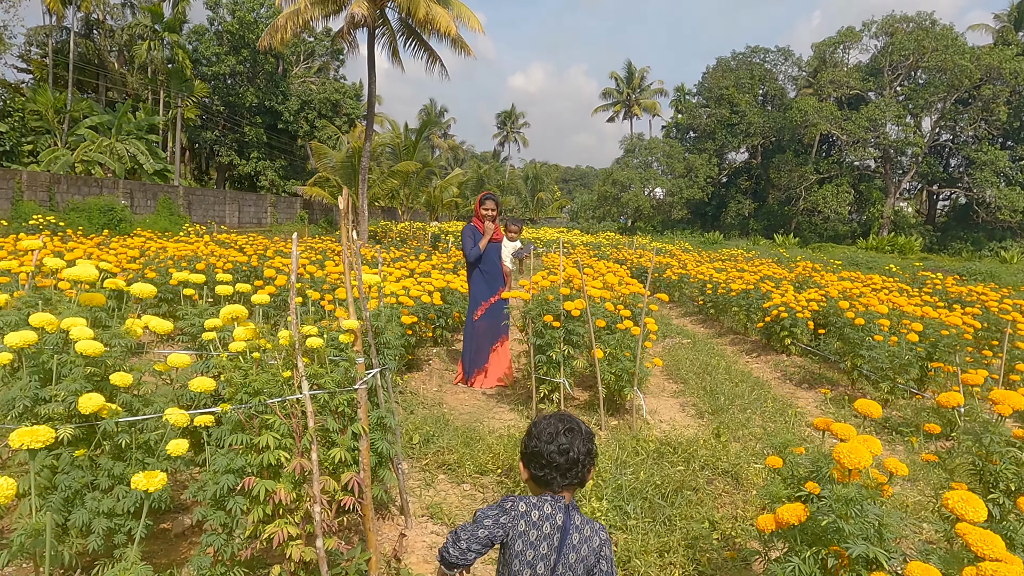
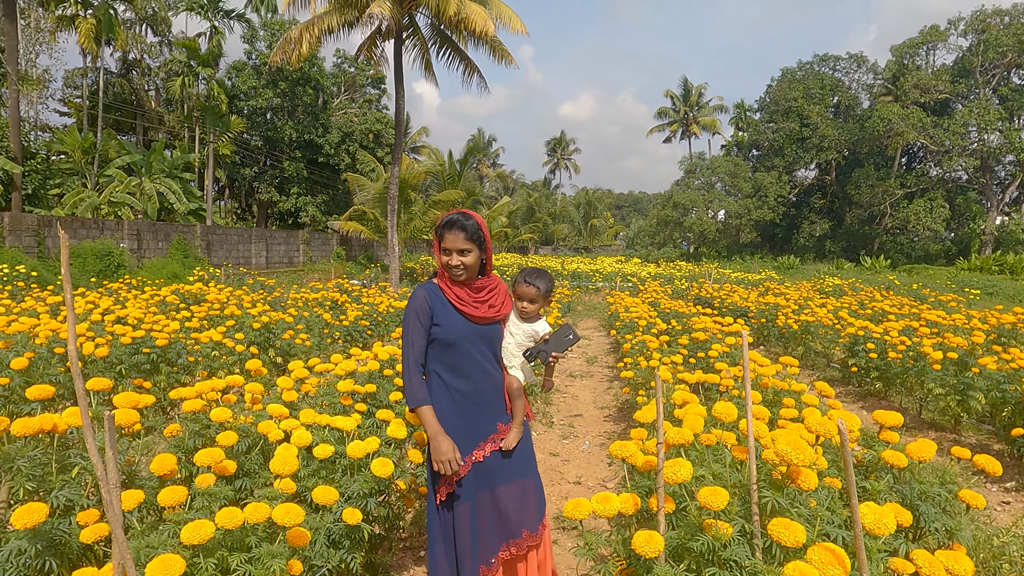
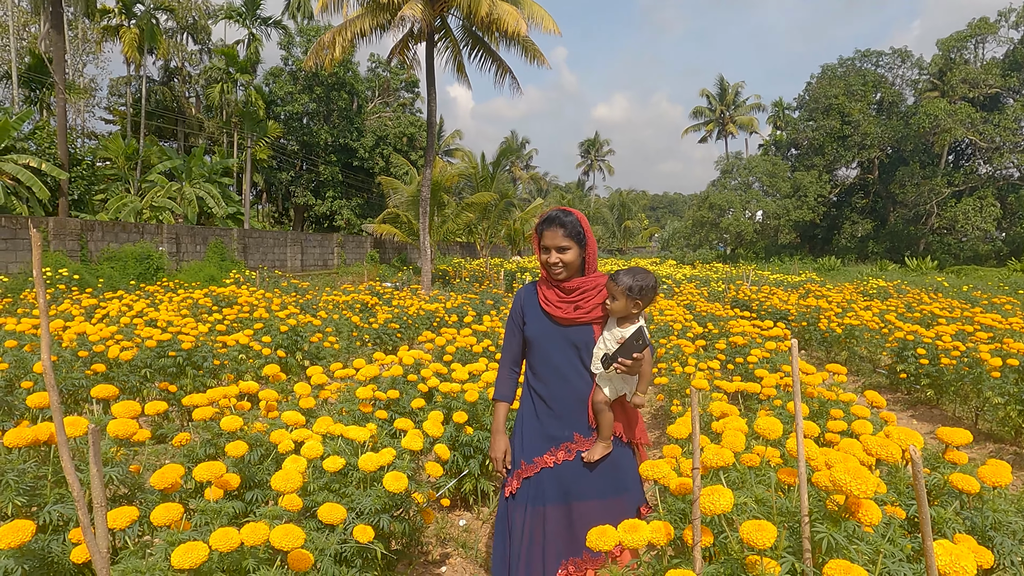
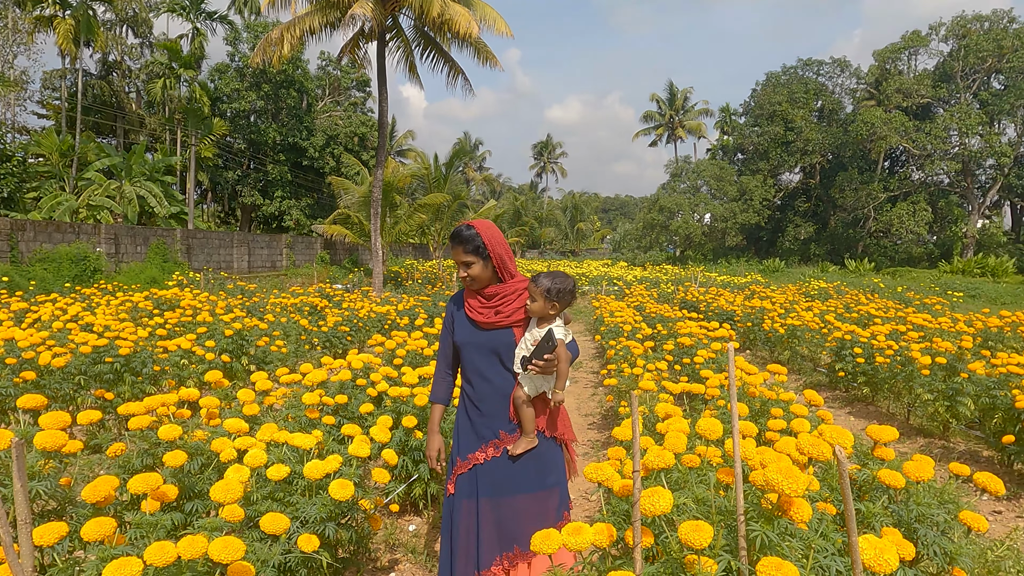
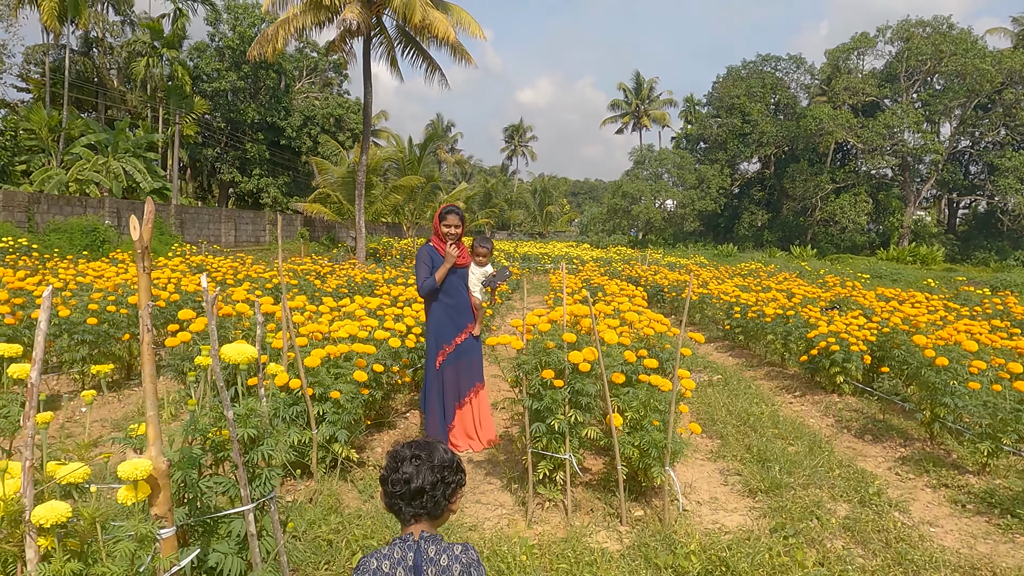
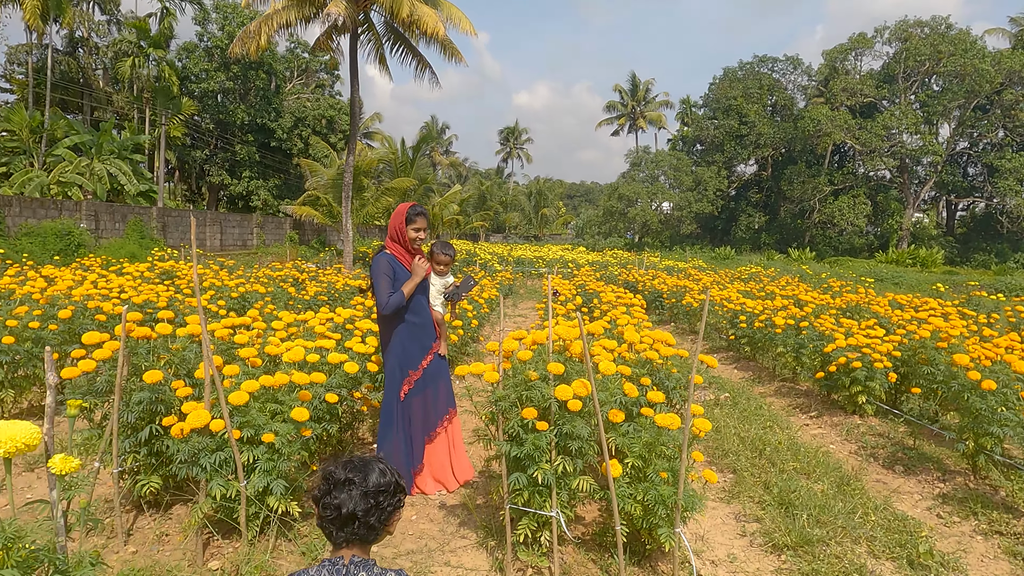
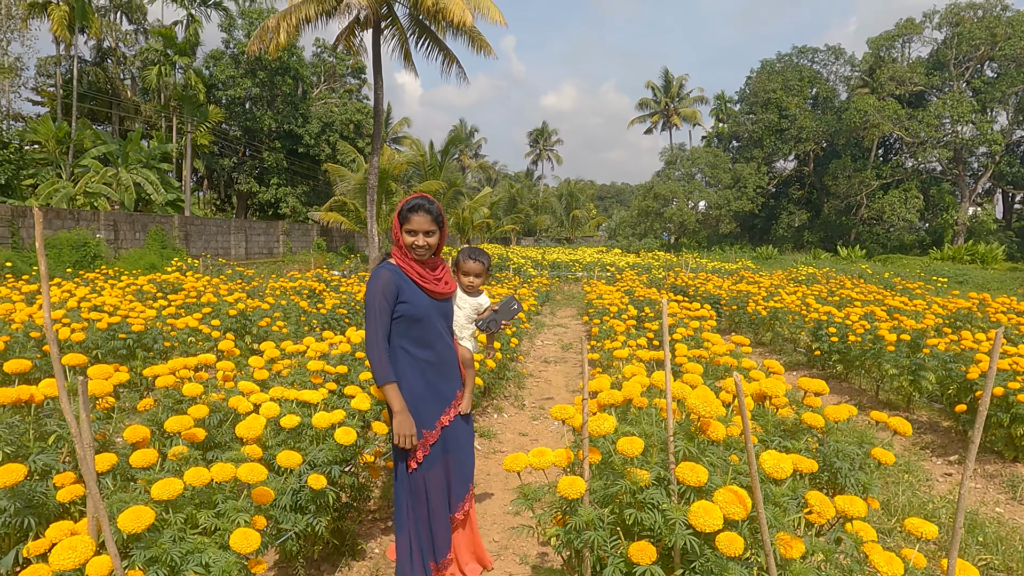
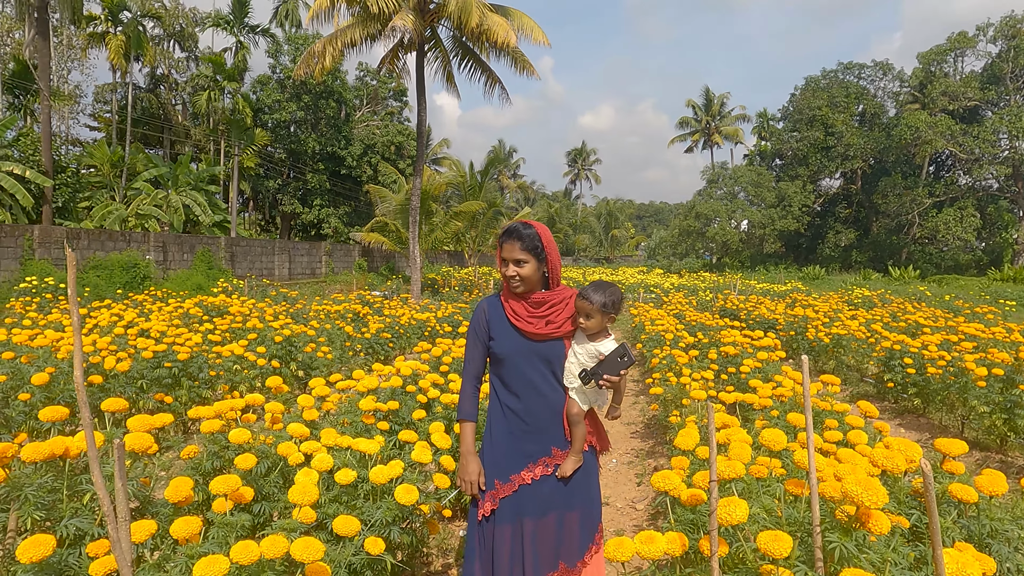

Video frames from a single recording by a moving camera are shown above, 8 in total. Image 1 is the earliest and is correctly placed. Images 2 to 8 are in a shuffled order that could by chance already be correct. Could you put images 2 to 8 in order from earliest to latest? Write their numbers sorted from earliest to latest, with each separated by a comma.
5, 6, 7, 2, 8, 3, 4
